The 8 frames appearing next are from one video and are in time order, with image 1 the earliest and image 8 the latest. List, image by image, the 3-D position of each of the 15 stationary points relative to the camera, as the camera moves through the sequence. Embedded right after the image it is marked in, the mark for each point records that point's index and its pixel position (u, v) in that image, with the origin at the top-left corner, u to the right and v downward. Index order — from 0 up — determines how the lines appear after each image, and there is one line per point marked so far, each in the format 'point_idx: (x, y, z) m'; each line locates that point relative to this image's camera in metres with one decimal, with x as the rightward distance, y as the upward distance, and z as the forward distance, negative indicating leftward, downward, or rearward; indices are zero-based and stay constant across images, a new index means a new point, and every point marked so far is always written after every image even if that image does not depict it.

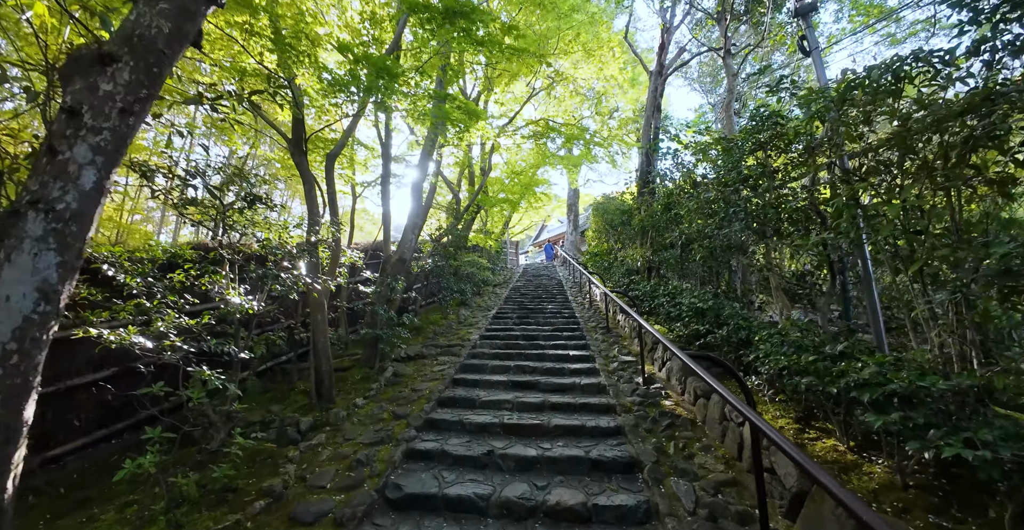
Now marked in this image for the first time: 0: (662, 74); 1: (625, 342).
0: (+3.1, +4.0, +8.2) m
1: (+1.5, -1.0, +5.3) m
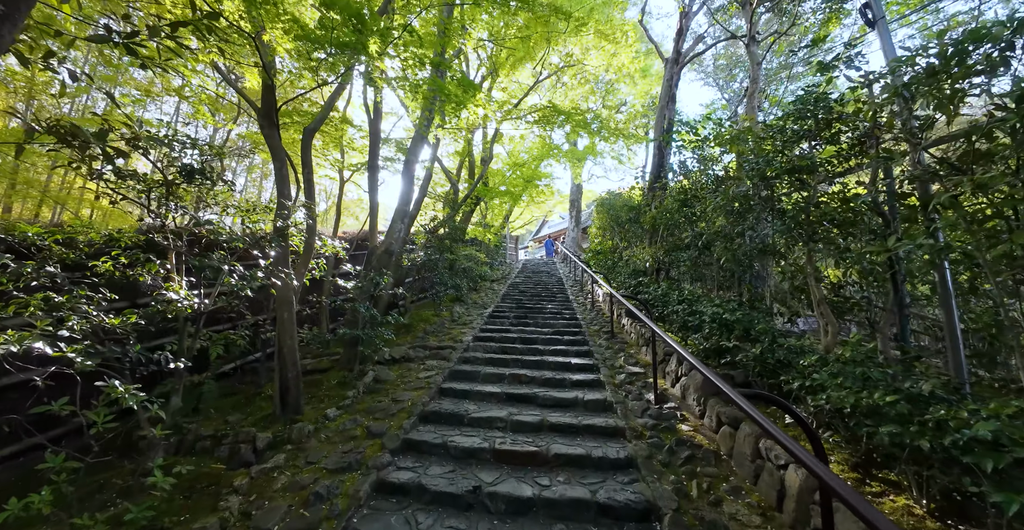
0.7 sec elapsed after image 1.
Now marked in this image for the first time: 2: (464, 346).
0: (+3.2, +4.0, +7.6) m
1: (+1.5, -1.1, +4.8) m
2: (-0.6, -1.1, +5.1) m
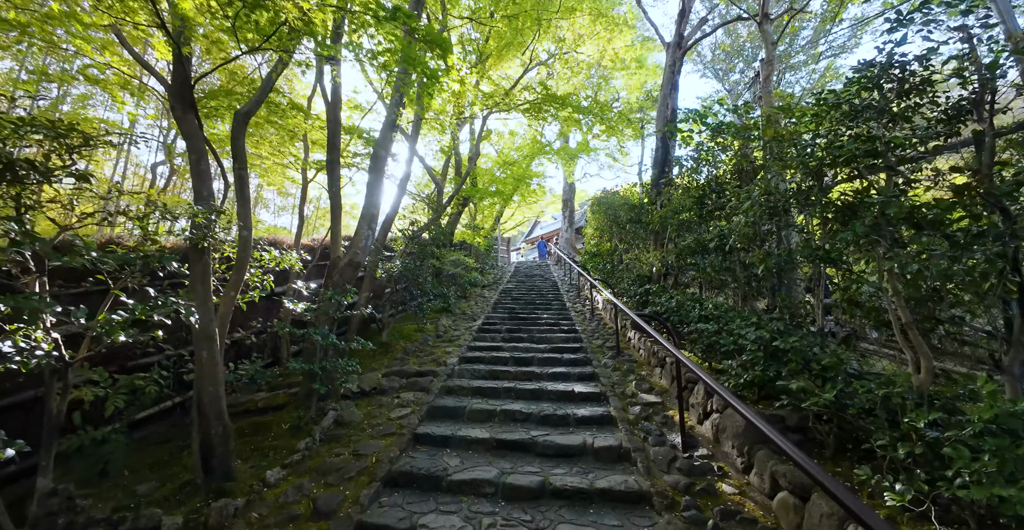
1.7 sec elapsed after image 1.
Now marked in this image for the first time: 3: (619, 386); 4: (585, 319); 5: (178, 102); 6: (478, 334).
0: (+3.0, +3.9, +7.0) m
1: (+1.4, -1.1, +4.1) m
2: (-0.7, -1.2, +4.4) m
3: (+1.1, -1.2, +3.9) m
4: (+1.3, -0.9, +6.8) m
5: (-2.3, +1.1, +2.7) m
6: (-0.5, -1.1, +6.0) m
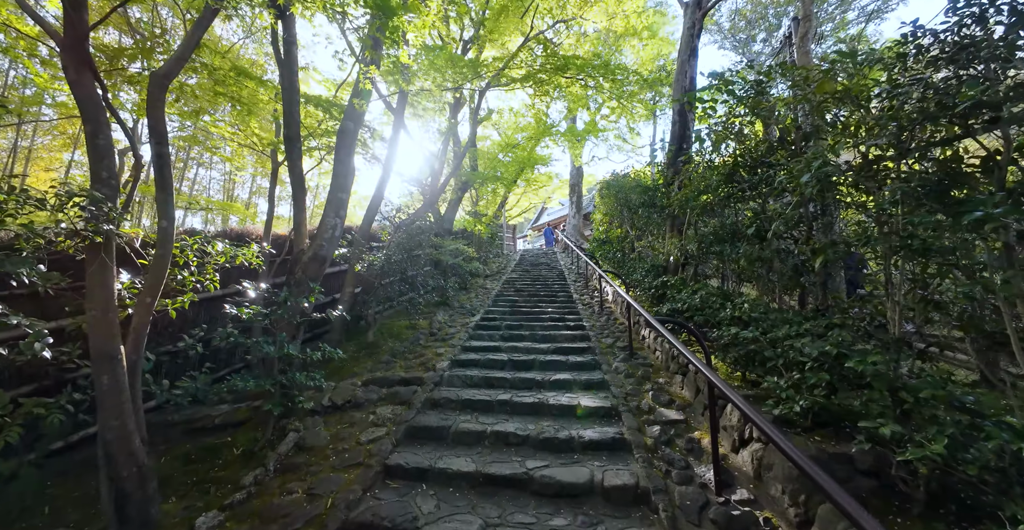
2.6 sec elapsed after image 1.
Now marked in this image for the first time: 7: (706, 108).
0: (+3.0, +4.1, +6.2) m
1: (+1.4, -1.1, +3.6) m
2: (-0.7, -1.1, +3.9) m
3: (+1.0, -1.1, +3.4) m
4: (+1.3, -0.8, +6.2) m
5: (-2.3, +1.1, +2.1) m
6: (-0.5, -0.9, +5.5) m
7: (+2.5, +2.0, +5.0) m
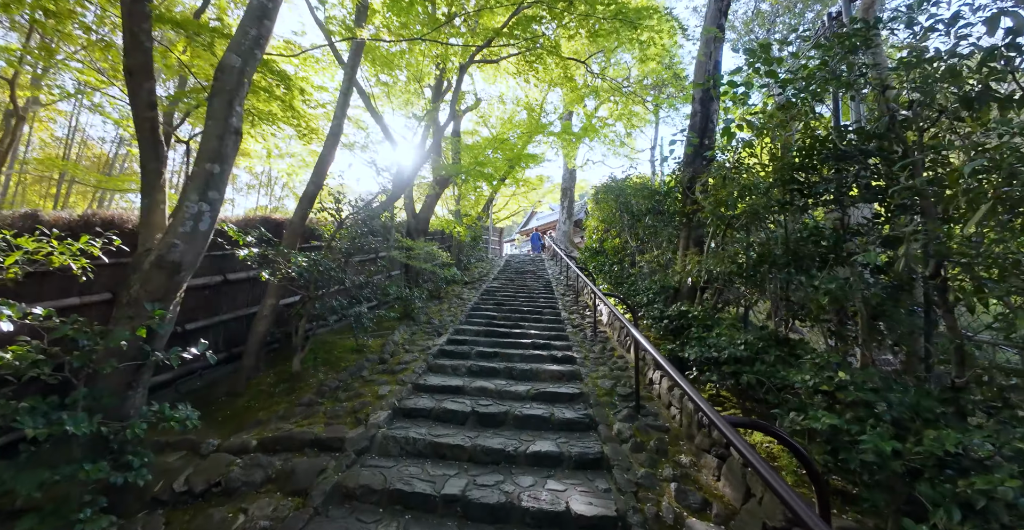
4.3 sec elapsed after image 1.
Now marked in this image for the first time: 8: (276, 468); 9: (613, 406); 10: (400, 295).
0: (+2.9, +3.8, +5.2) m
1: (+1.1, -1.3, +2.5) m
2: (-1.0, -1.2, +2.7) m
3: (+0.8, -1.3, +2.3) m
4: (+0.9, -1.0, +5.1) m
5: (-2.5, +1.1, +0.9) m
6: (-0.8, -1.0, +4.3) m
7: (+2.3, +1.8, +4.0) m
8: (-1.5, -1.2, +2.4) m
9: (+0.8, -1.2, +3.3) m
10: (-1.5, -0.4, +5.3) m
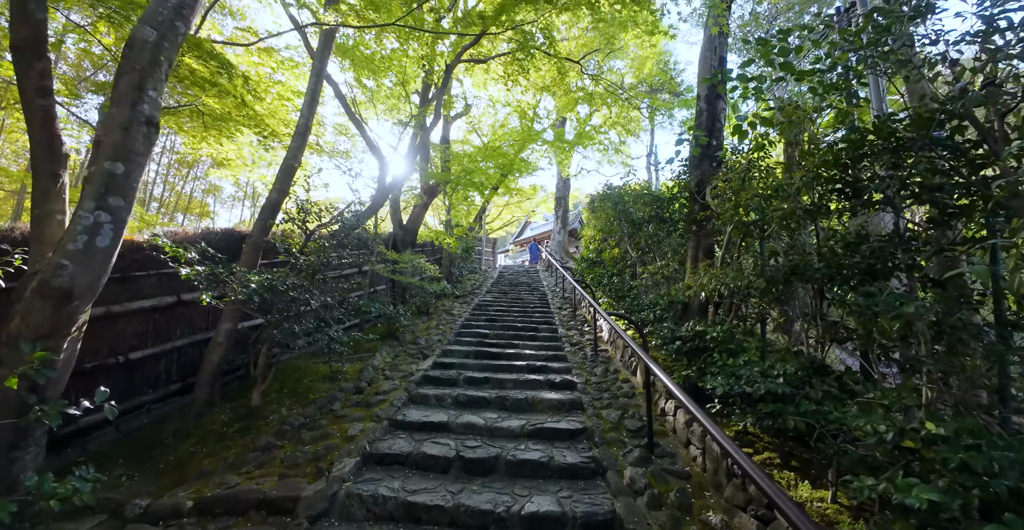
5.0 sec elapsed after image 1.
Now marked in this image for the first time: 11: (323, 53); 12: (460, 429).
0: (+2.7, +3.6, +4.9) m
1: (+1.1, -1.3, +2.0) m
2: (-1.1, -1.3, +2.2) m
3: (+0.7, -1.4, +1.8) m
4: (+0.9, -1.1, +4.6) m
5: (-2.5, +1.0, +0.4) m
6: (-0.9, -1.2, +3.9) m
7: (+2.2, +1.6, +3.6) m
8: (-1.5, -1.4, +1.9) m
9: (+0.8, -1.3, +2.8) m
10: (-1.6, -0.6, +4.9) m
11: (-1.9, +2.1, +3.9) m
12: (-0.4, -1.3, +3.1) m
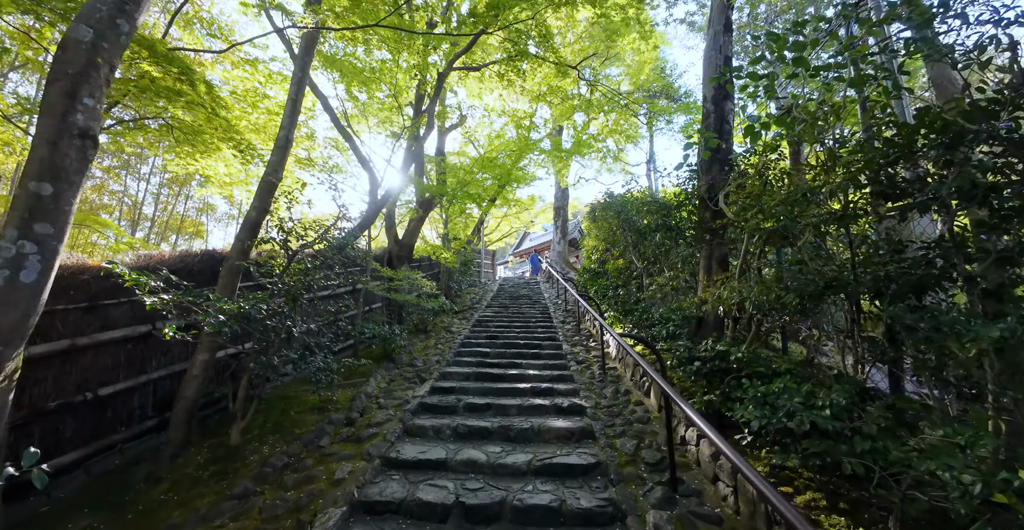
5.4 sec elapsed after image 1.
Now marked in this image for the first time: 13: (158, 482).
0: (+2.6, +3.5, +4.7) m
1: (+1.1, -1.4, +1.7) m
2: (-1.0, -1.5, +1.9) m
3: (+0.8, -1.5, +1.5) m
4: (+0.9, -1.3, +4.3) m
5: (-2.5, +0.9, +0.2) m
6: (-0.9, -1.4, +3.6) m
7: (+2.2, +1.6, +3.4) m
8: (-1.5, -1.5, +1.6) m
9: (+0.8, -1.4, +2.5) m
10: (-1.6, -0.8, +4.6) m
11: (-1.9, +1.9, +3.7) m
12: (-0.4, -1.4, +2.8) m
13: (-2.5, -1.6, +2.8) m
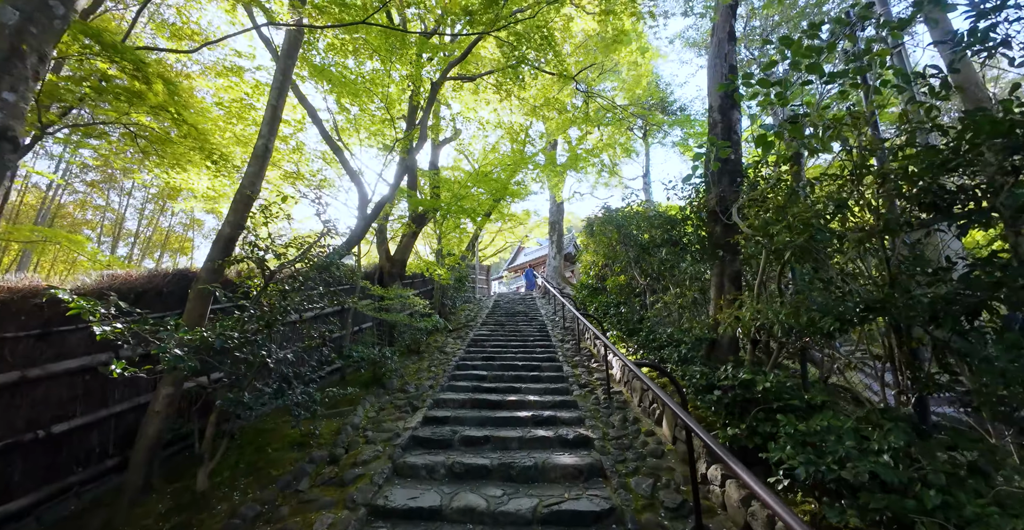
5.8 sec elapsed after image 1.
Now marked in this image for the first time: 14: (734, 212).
0: (+2.6, +3.3, +4.6) m
1: (+1.1, -1.5, +1.4) m
2: (-1.0, -1.6, +1.6) m
3: (+0.8, -1.6, +1.2) m
4: (+0.9, -1.5, +4.0) m
5: (-2.5, +0.8, -0.1) m
6: (-0.9, -1.5, +3.2) m
7: (+2.2, +1.4, +3.3) m
8: (-1.4, -1.6, +1.3) m
9: (+0.8, -1.5, +2.2) m
10: (-1.6, -1.0, +4.3) m
11: (-1.9, +1.7, +3.4) m
12: (-0.4, -1.6, +2.5) m
13: (-2.5, -1.7, +2.4) m
14: (+1.9, +0.5, +3.4) m
